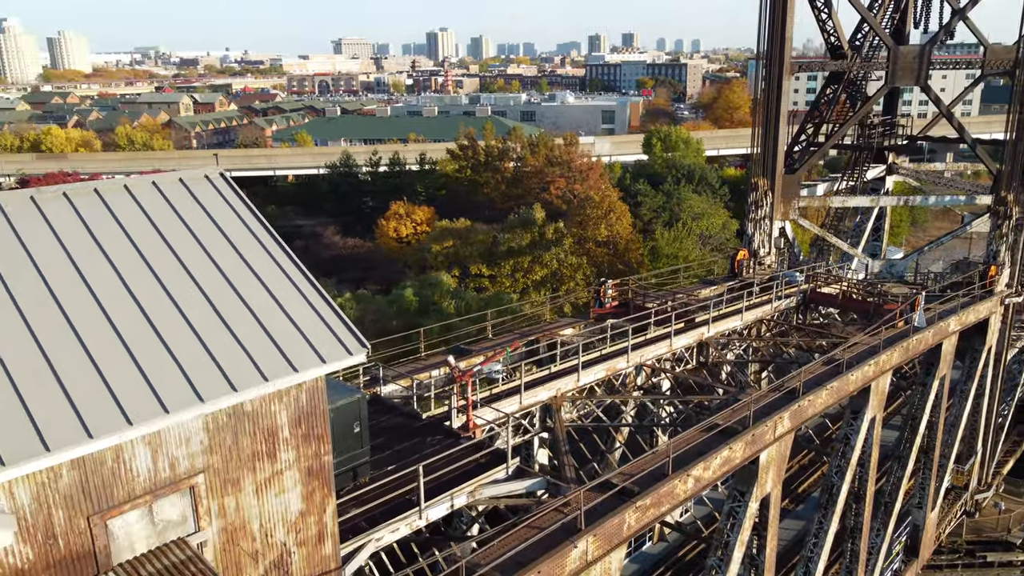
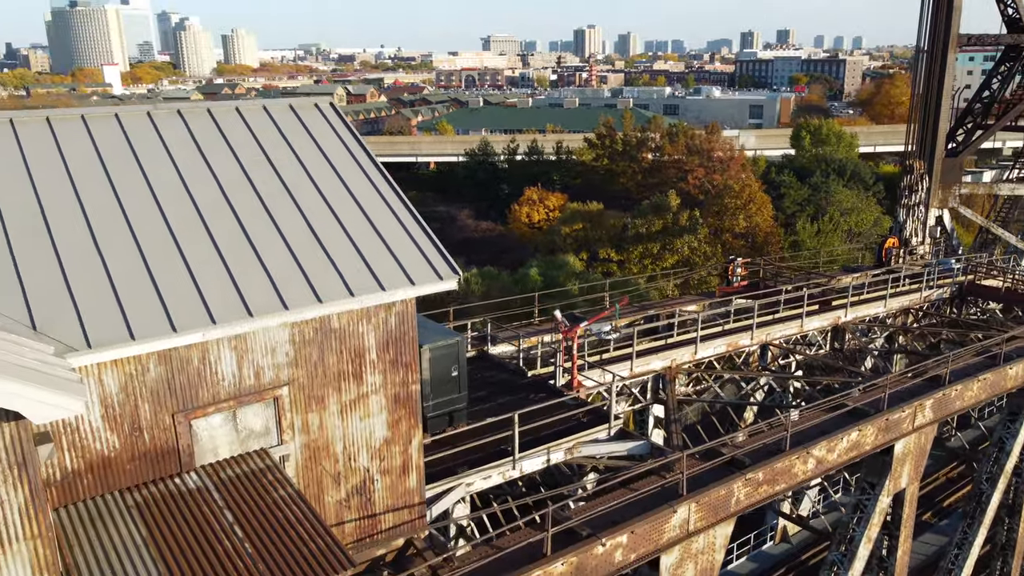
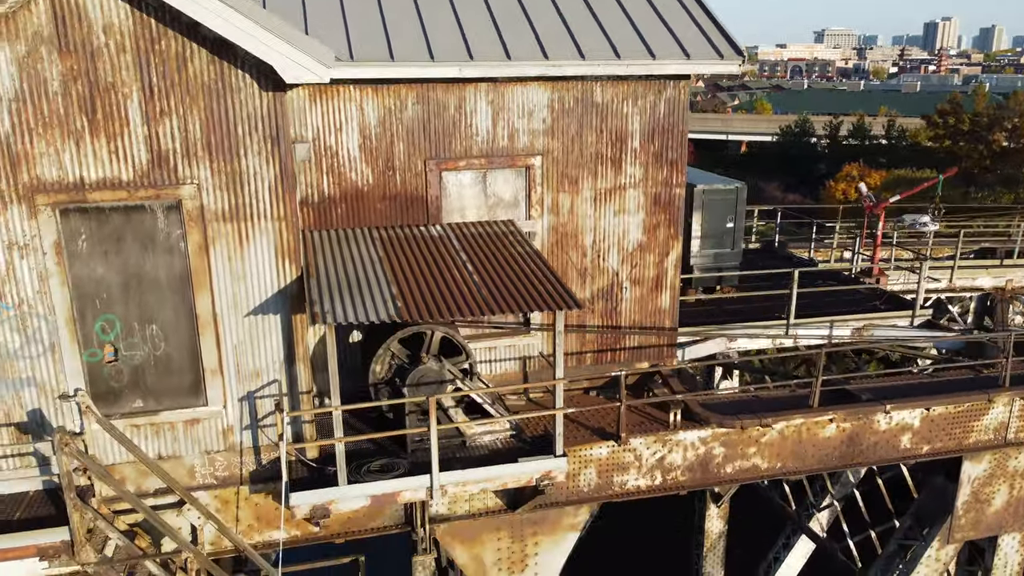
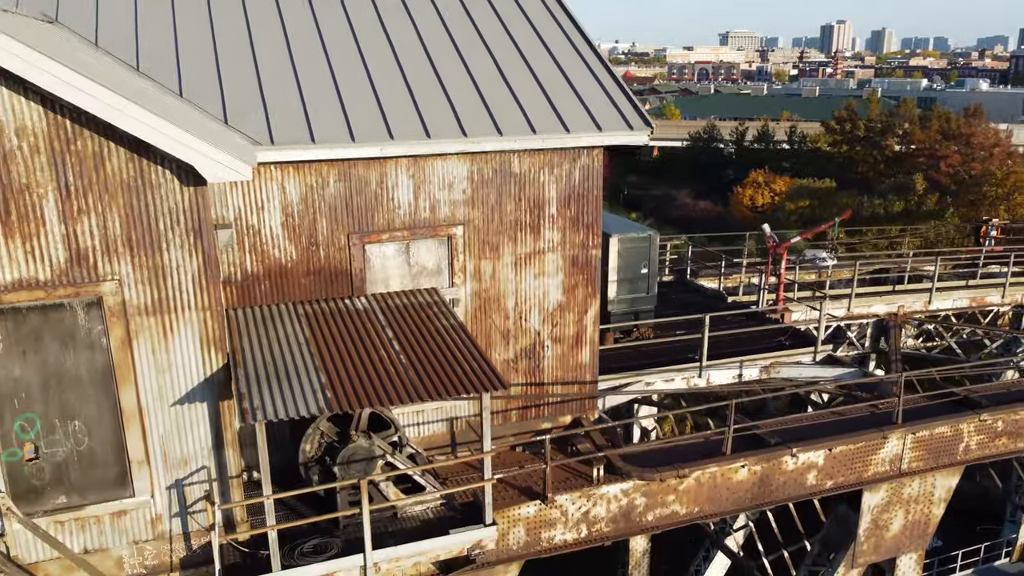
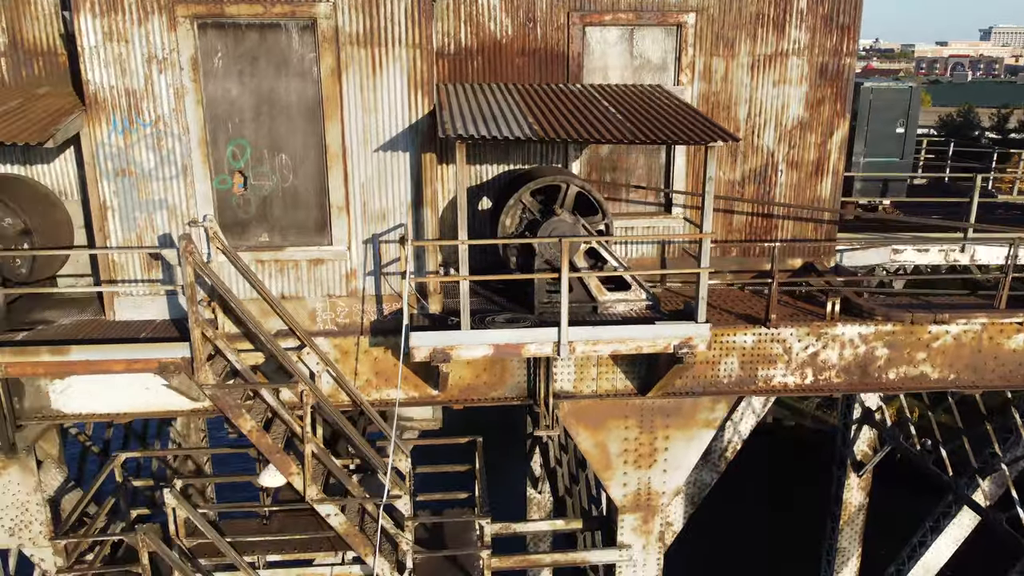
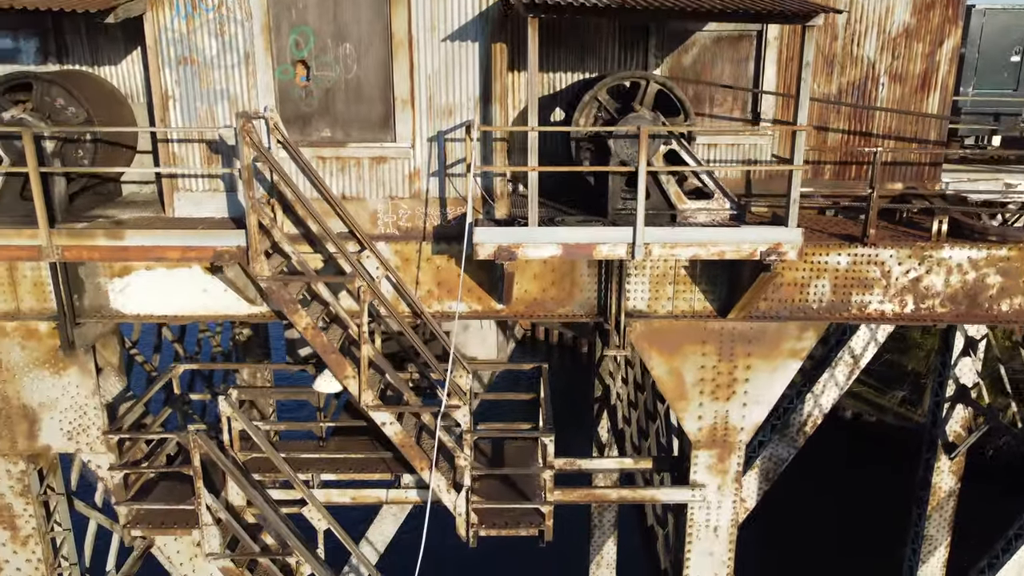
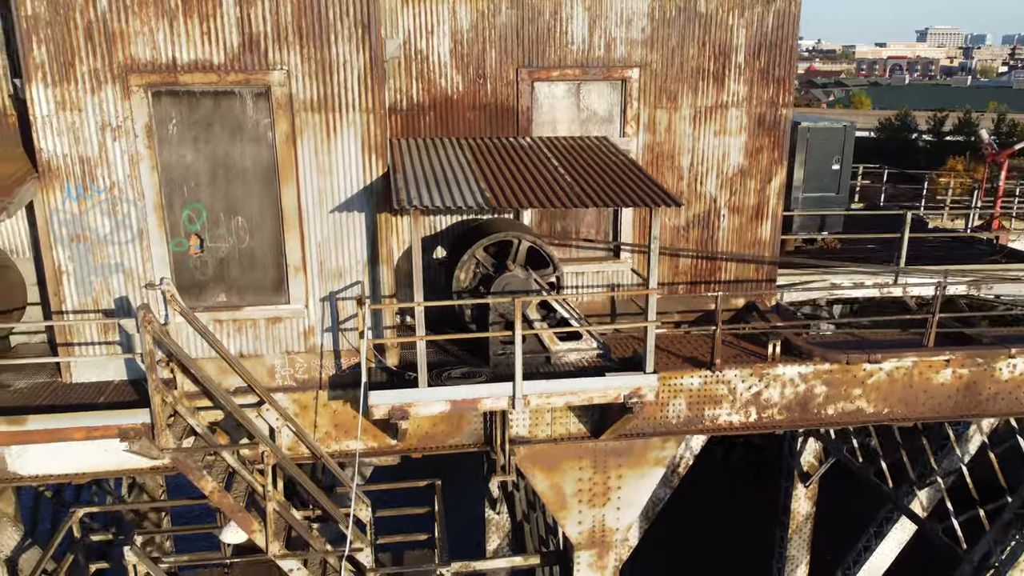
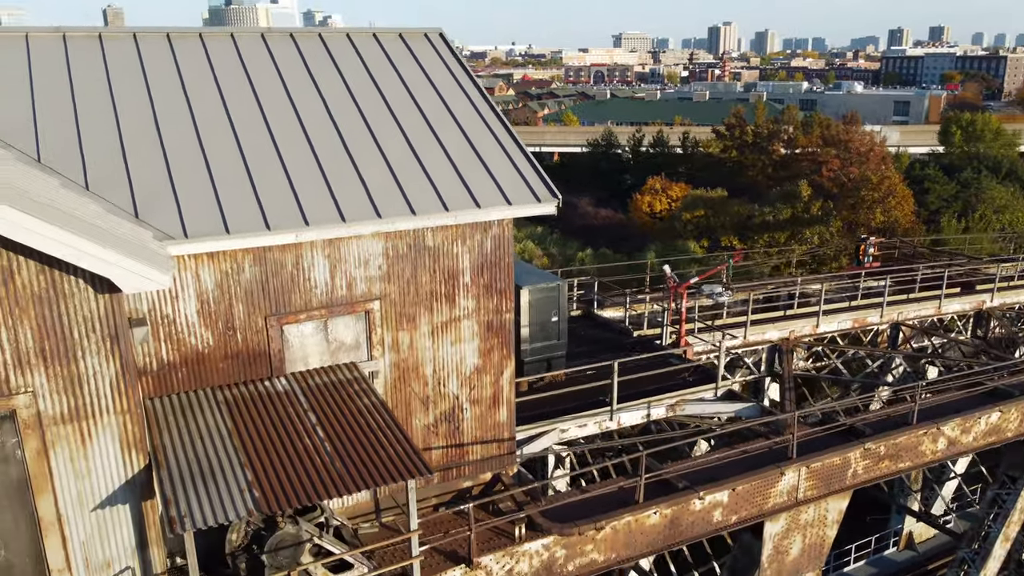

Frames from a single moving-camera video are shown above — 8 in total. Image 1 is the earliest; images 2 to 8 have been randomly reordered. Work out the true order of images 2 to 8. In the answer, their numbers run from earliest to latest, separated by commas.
2, 8, 4, 3, 7, 5, 6
